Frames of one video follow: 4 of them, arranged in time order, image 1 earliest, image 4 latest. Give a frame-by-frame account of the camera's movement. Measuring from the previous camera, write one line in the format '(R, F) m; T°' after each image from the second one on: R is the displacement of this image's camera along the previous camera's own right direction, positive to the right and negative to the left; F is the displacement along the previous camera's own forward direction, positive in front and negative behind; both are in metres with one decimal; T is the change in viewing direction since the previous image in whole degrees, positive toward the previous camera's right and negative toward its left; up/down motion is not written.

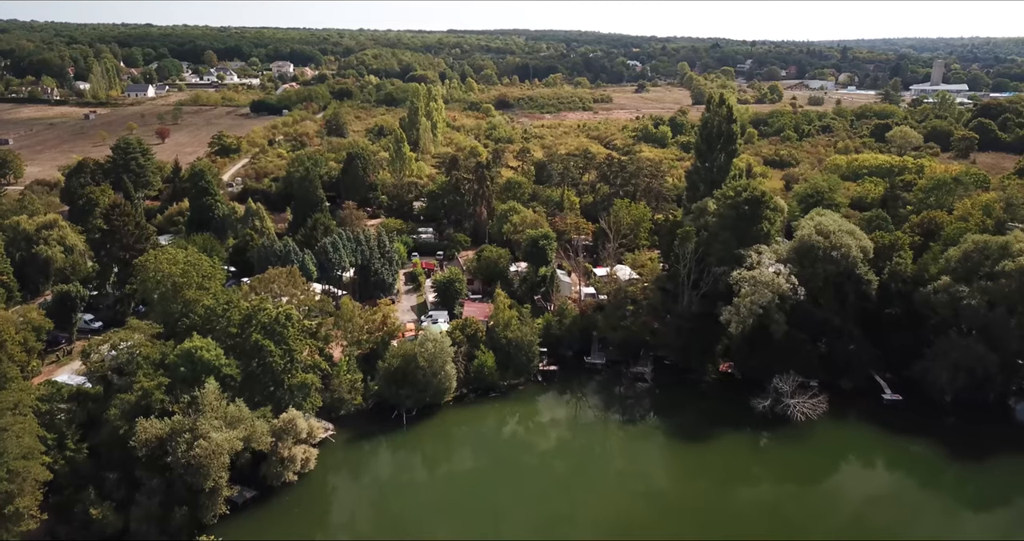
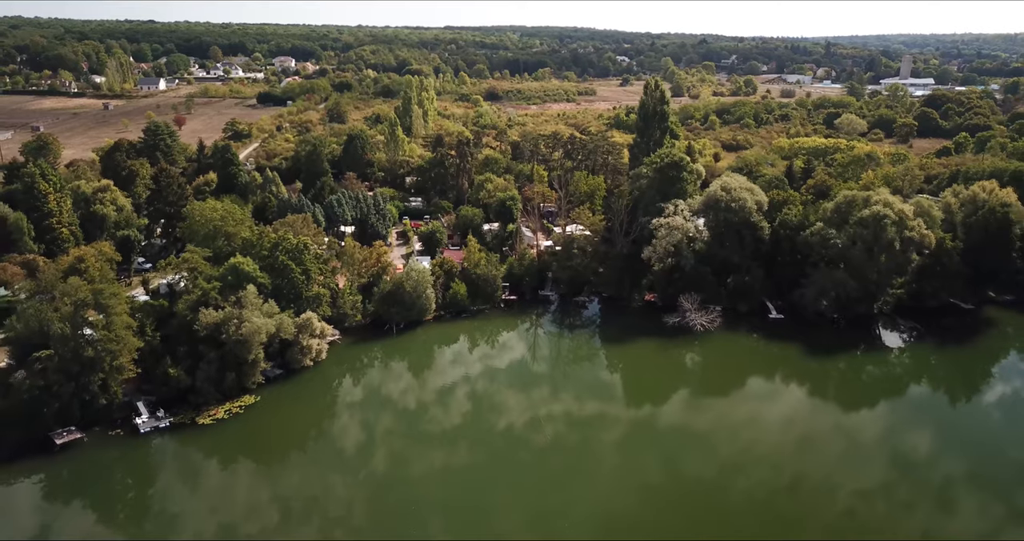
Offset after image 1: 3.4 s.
(+1.7, -7.3) m; 0°
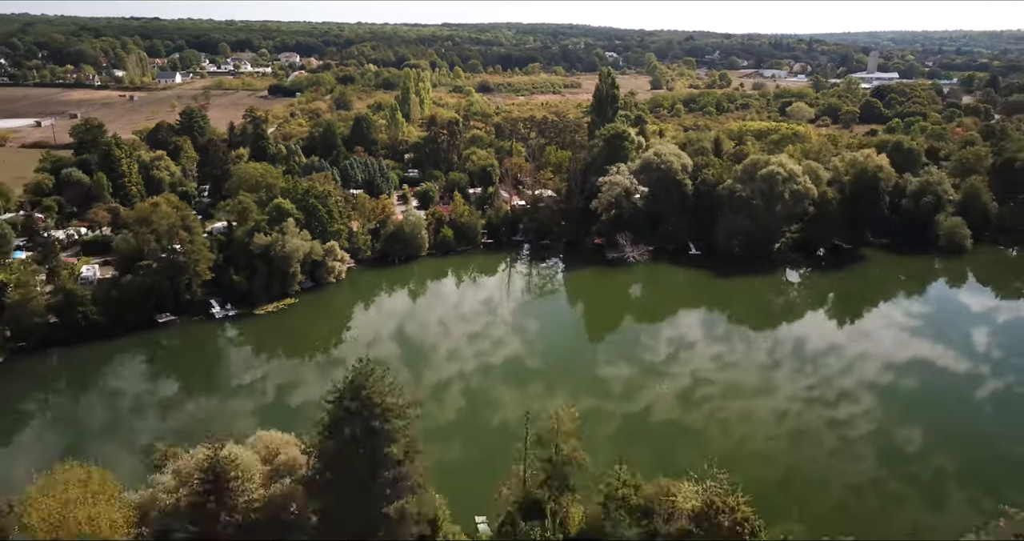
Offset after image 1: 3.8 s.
(+1.5, -9.4) m; 0°
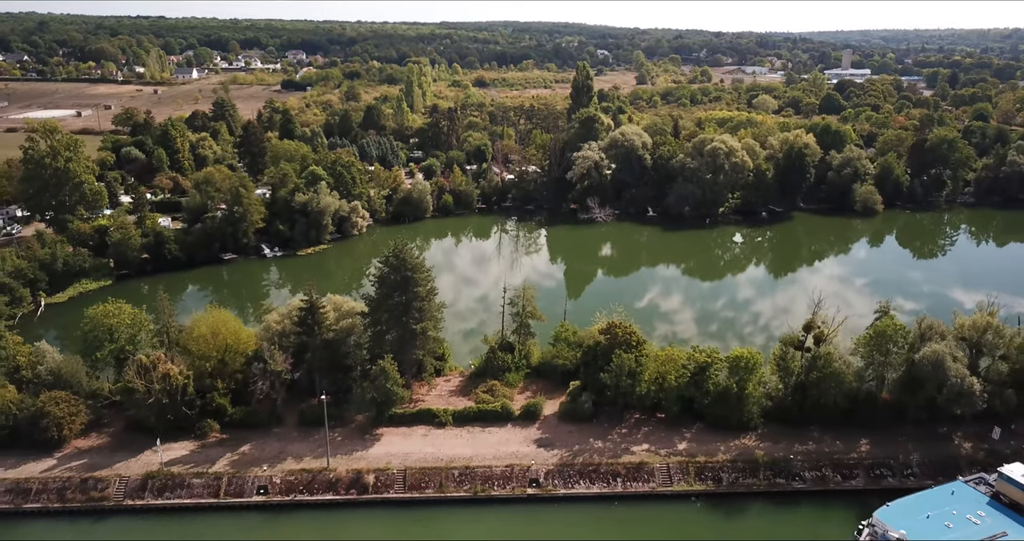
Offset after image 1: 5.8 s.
(+0.7, -9.1) m; 0°
